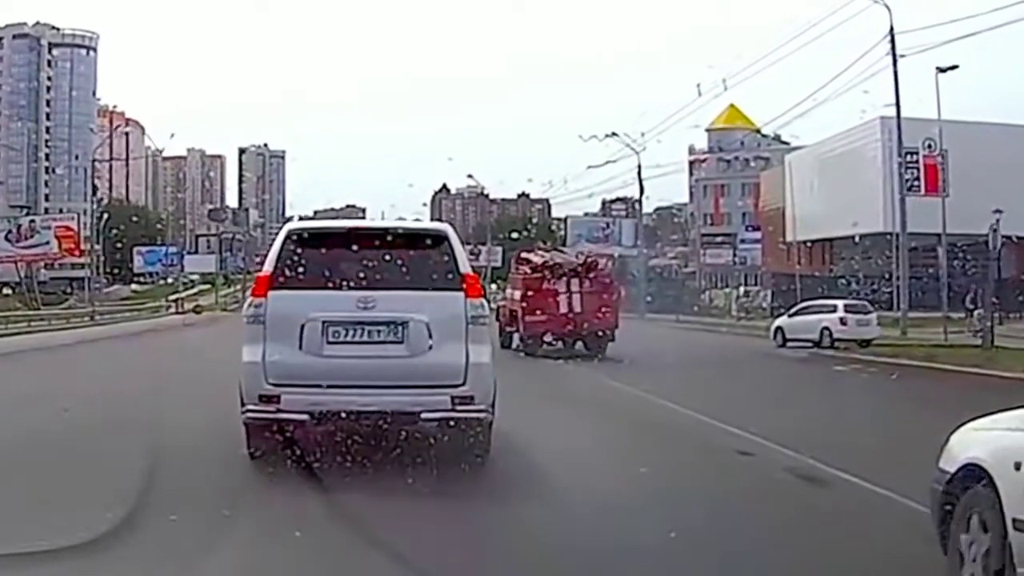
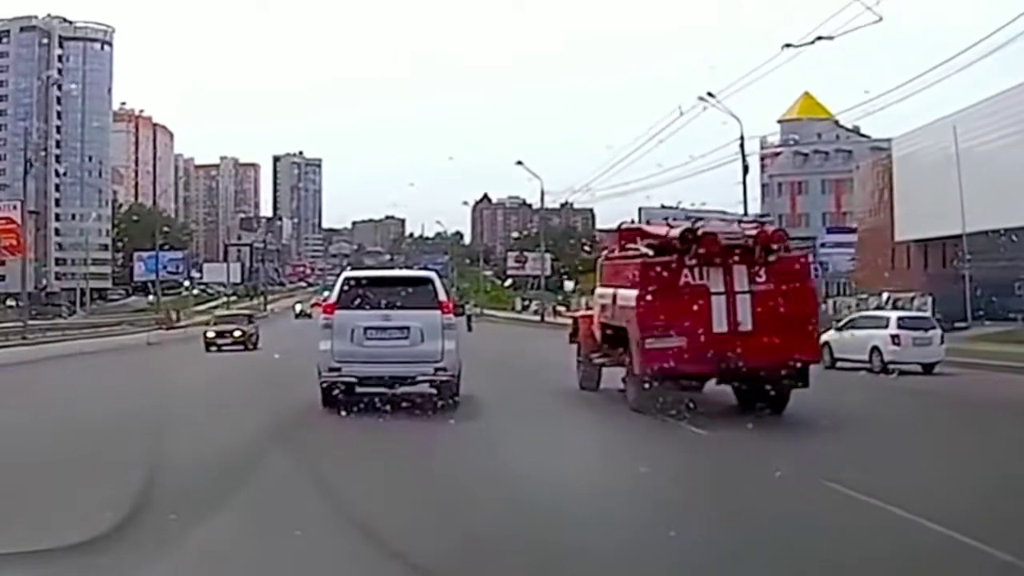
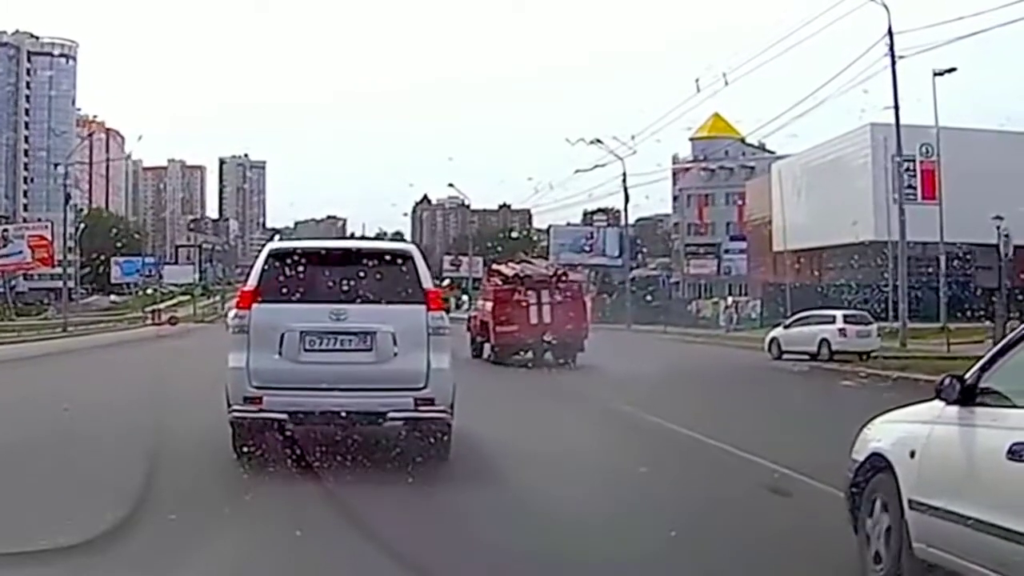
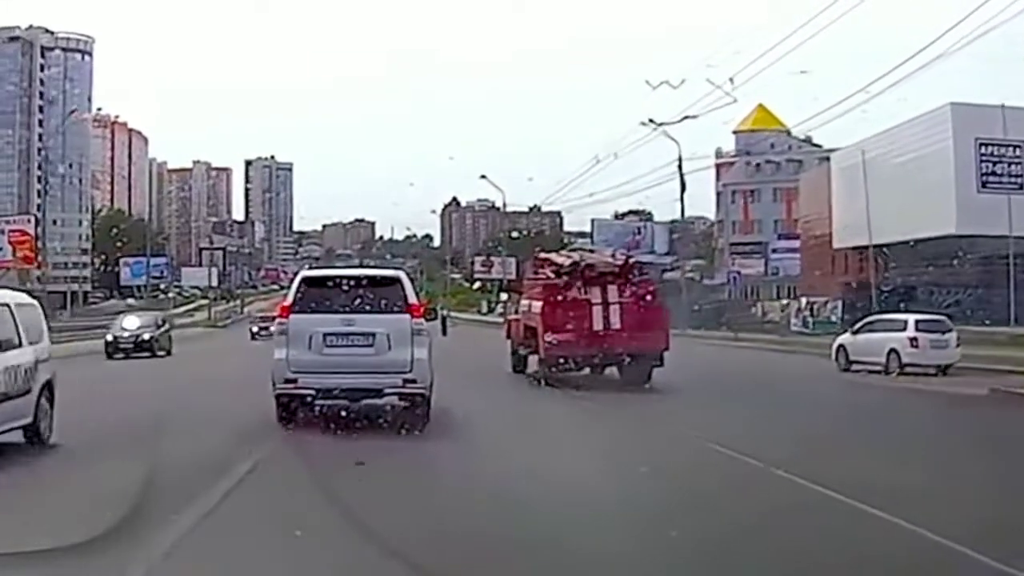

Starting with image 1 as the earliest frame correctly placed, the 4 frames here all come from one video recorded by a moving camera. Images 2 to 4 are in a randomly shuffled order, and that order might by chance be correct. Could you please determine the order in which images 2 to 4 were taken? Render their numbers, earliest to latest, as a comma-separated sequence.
3, 4, 2
